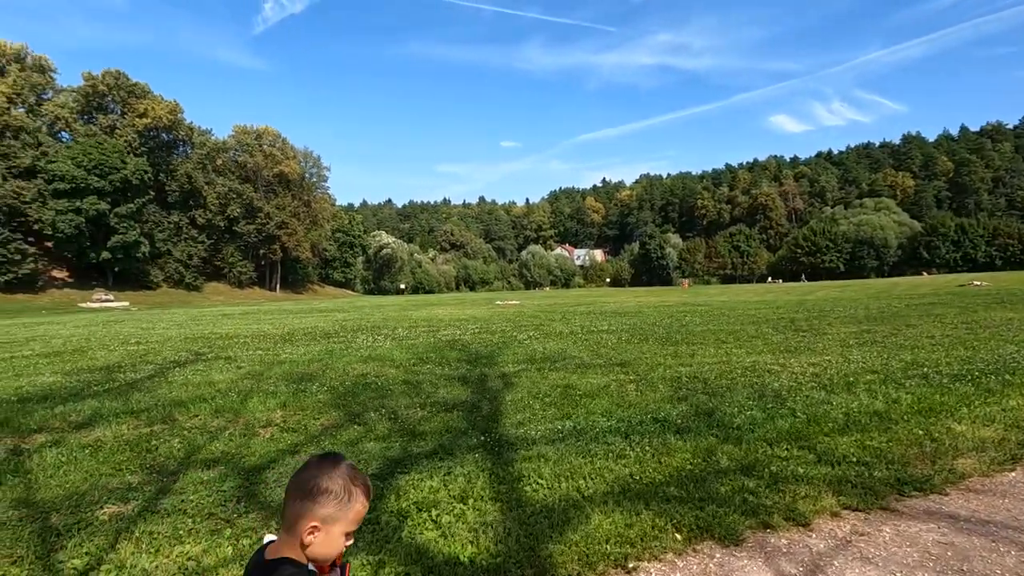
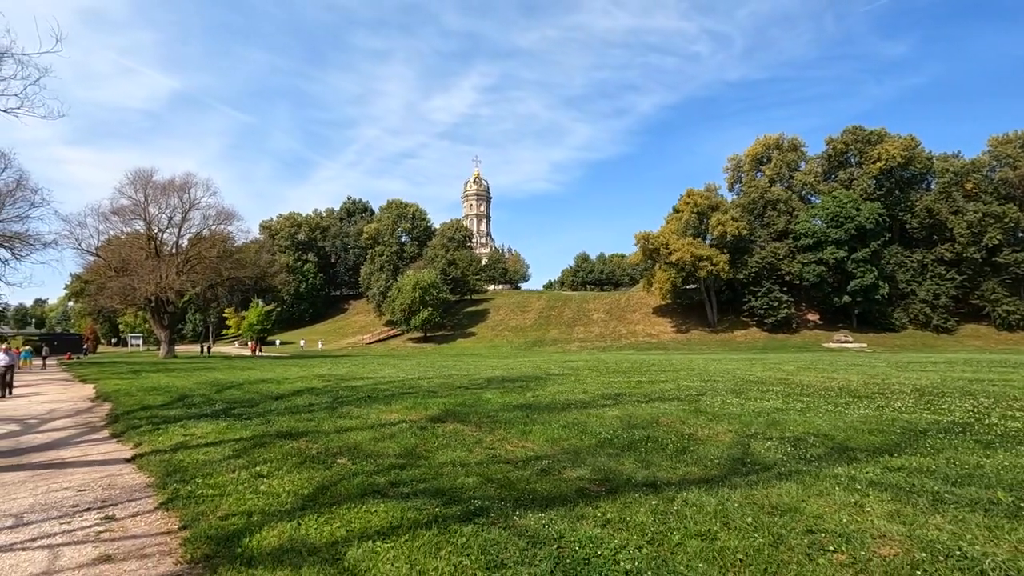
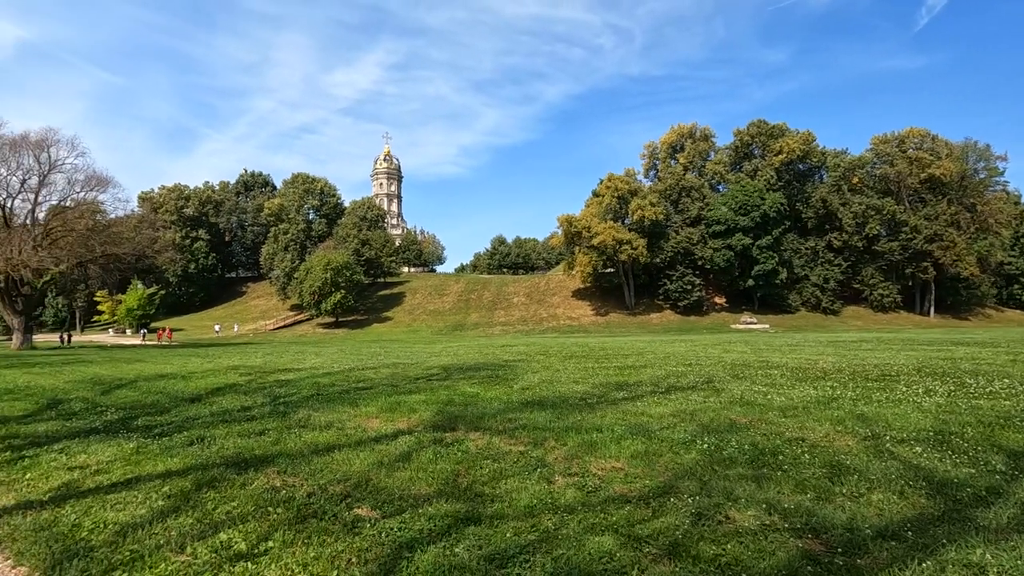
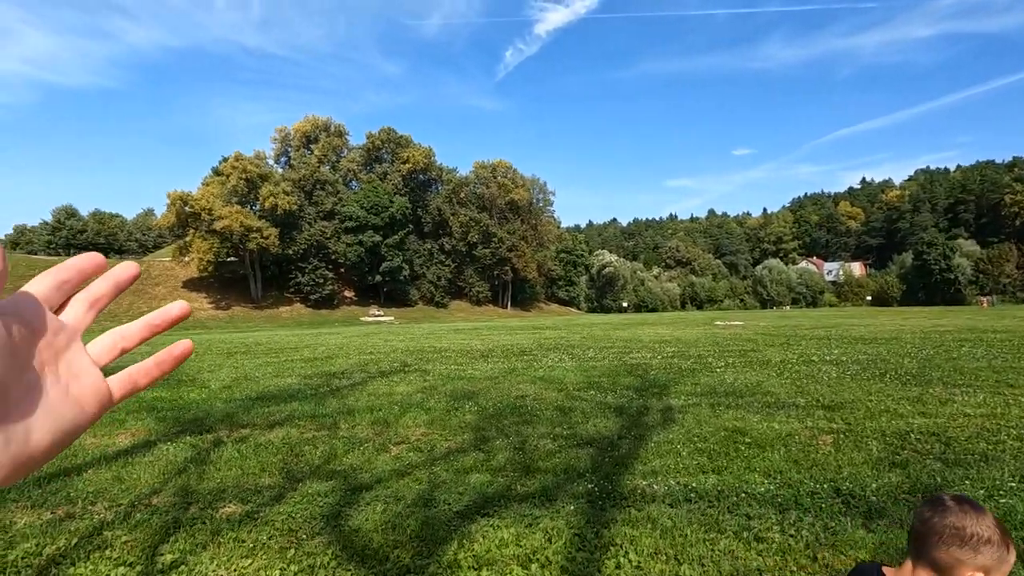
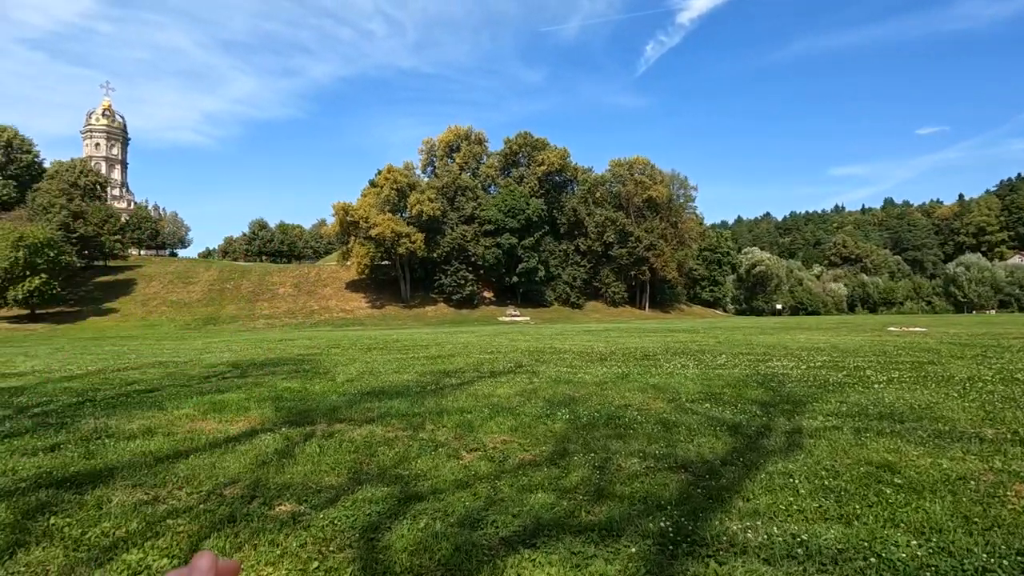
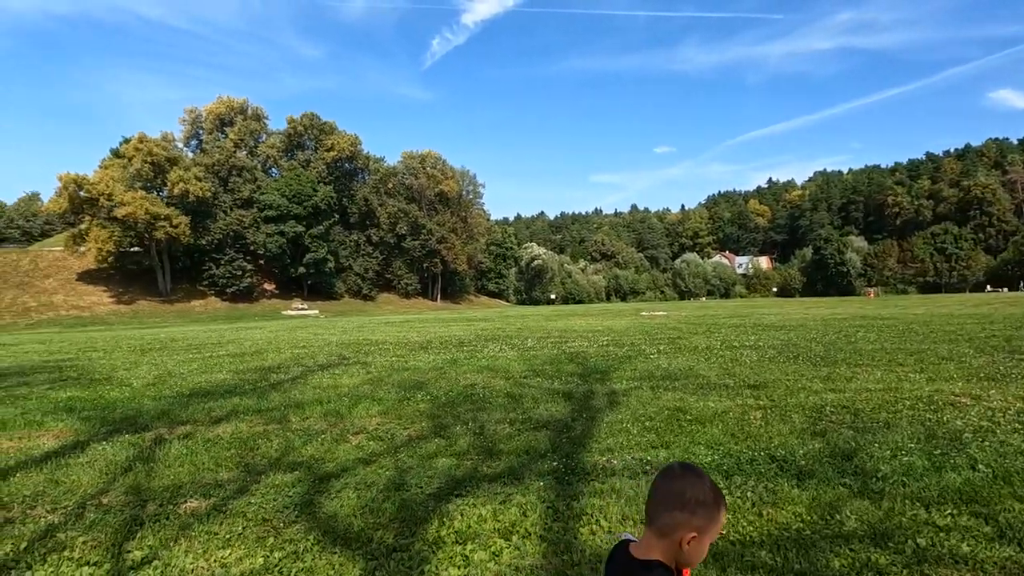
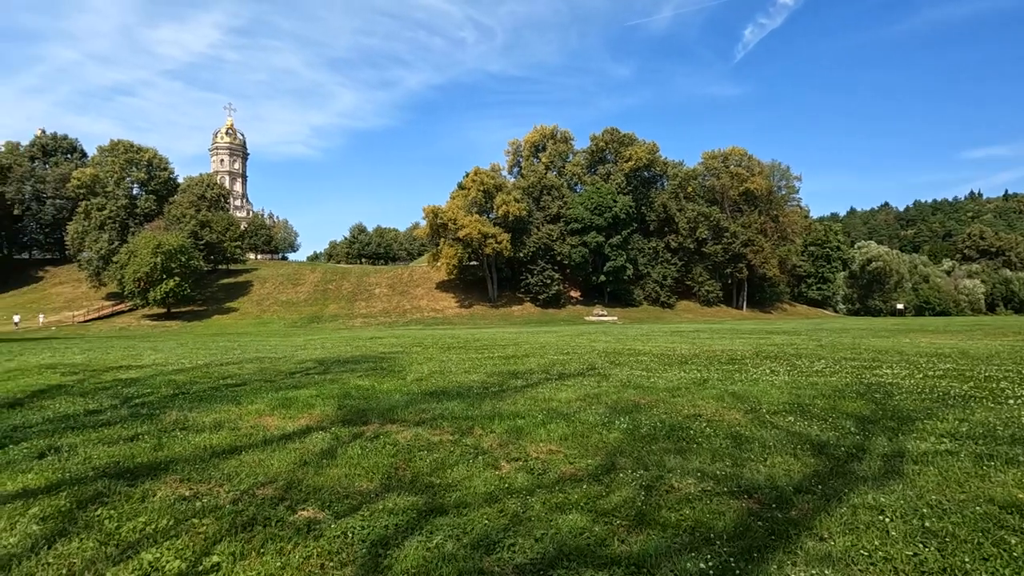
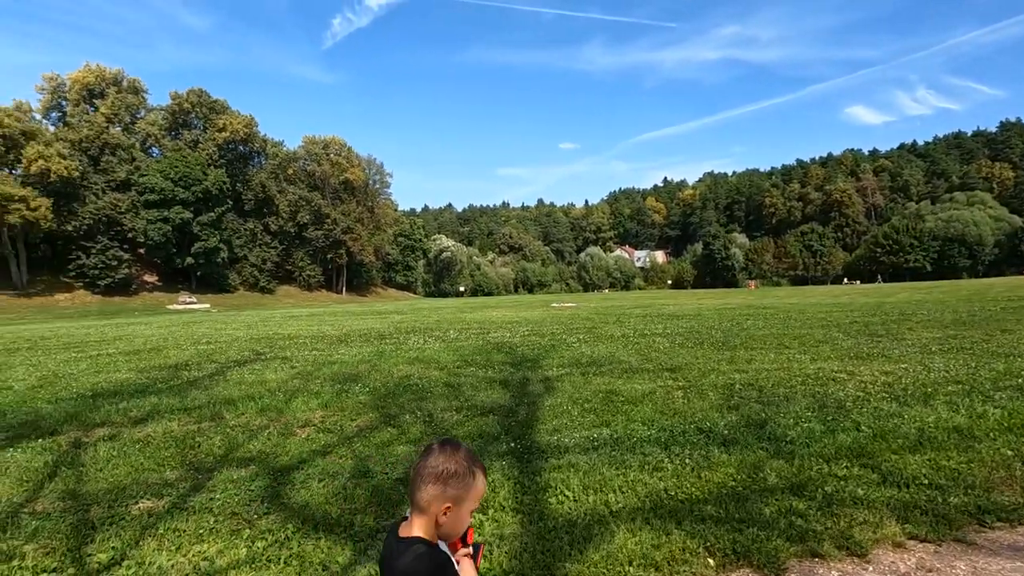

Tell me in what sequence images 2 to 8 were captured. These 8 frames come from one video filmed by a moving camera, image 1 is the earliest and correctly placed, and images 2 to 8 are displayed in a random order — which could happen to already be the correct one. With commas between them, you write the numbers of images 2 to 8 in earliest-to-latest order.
8, 6, 4, 5, 7, 3, 2
